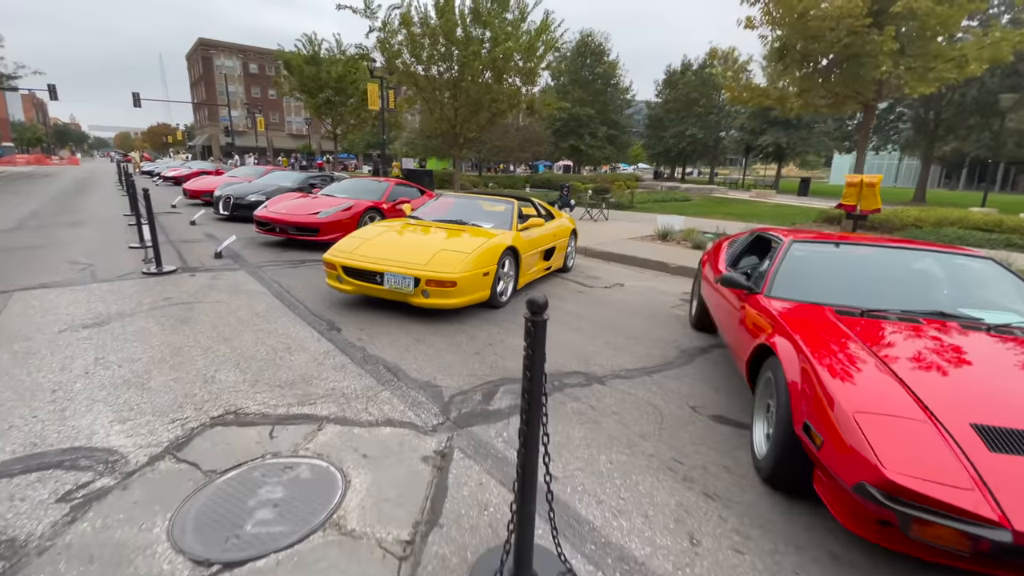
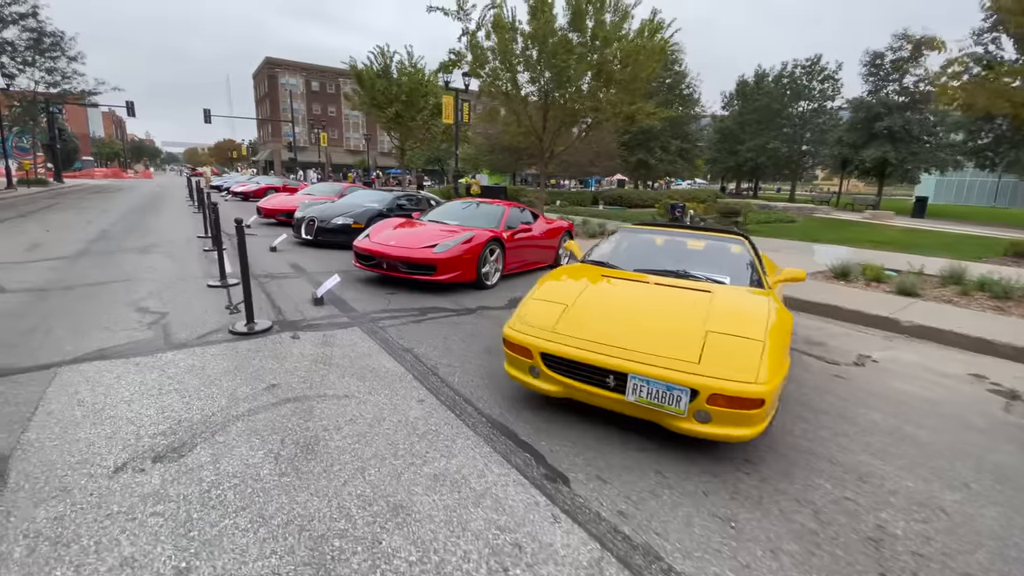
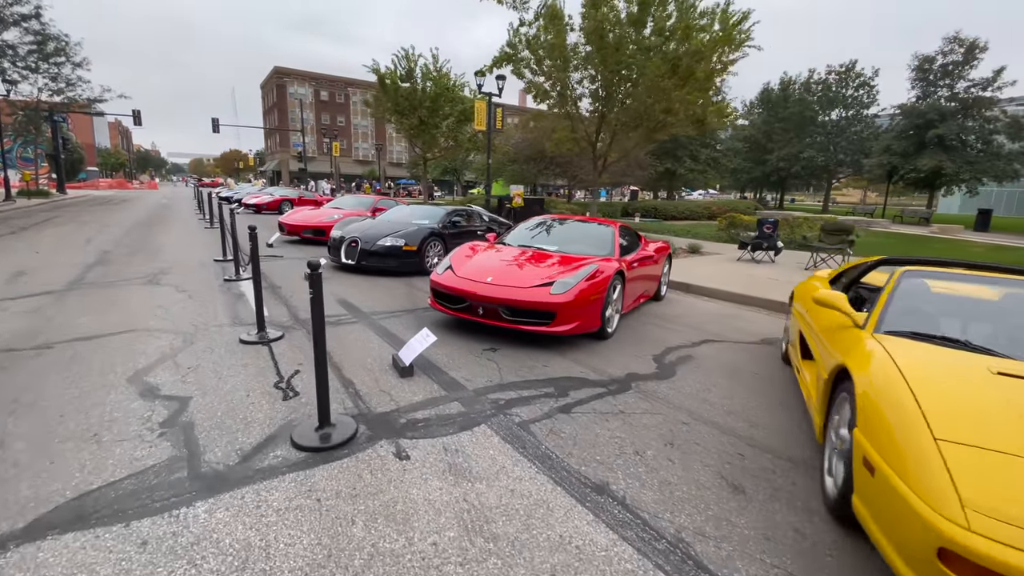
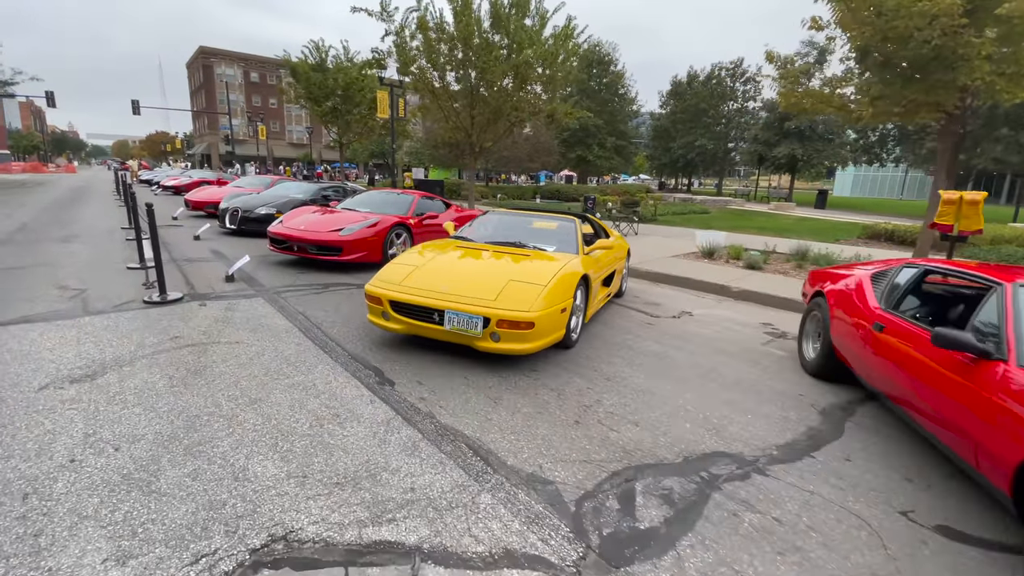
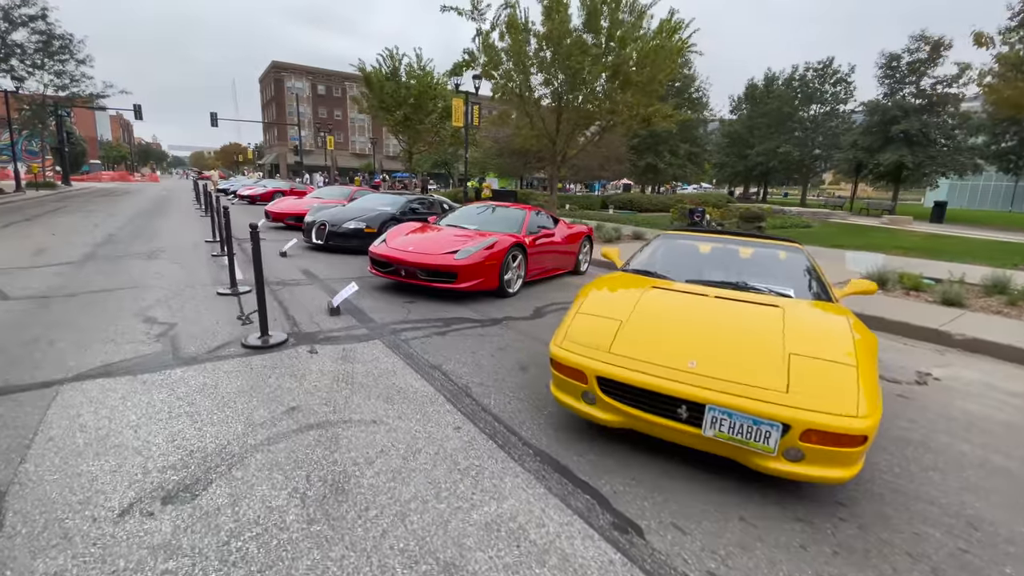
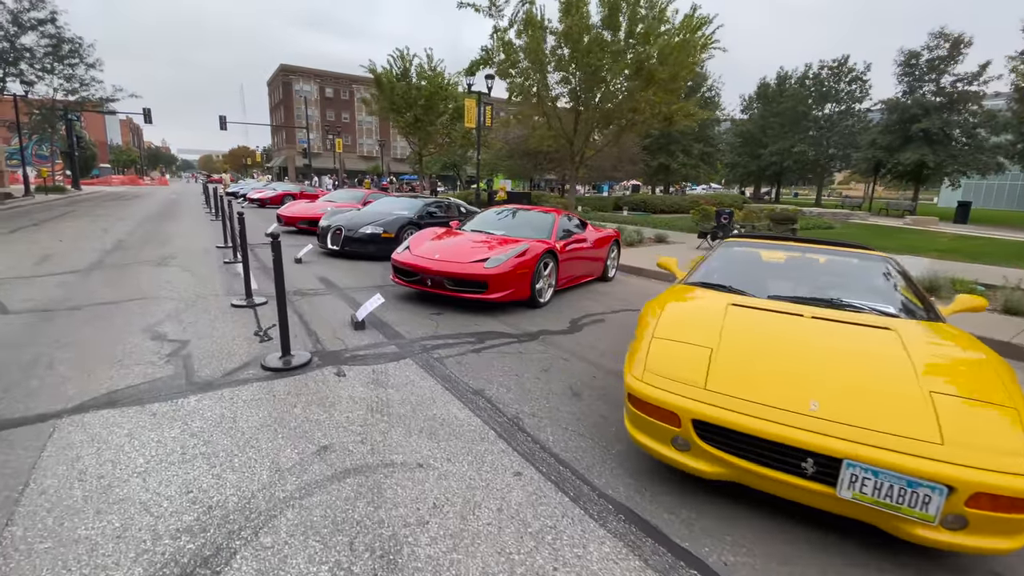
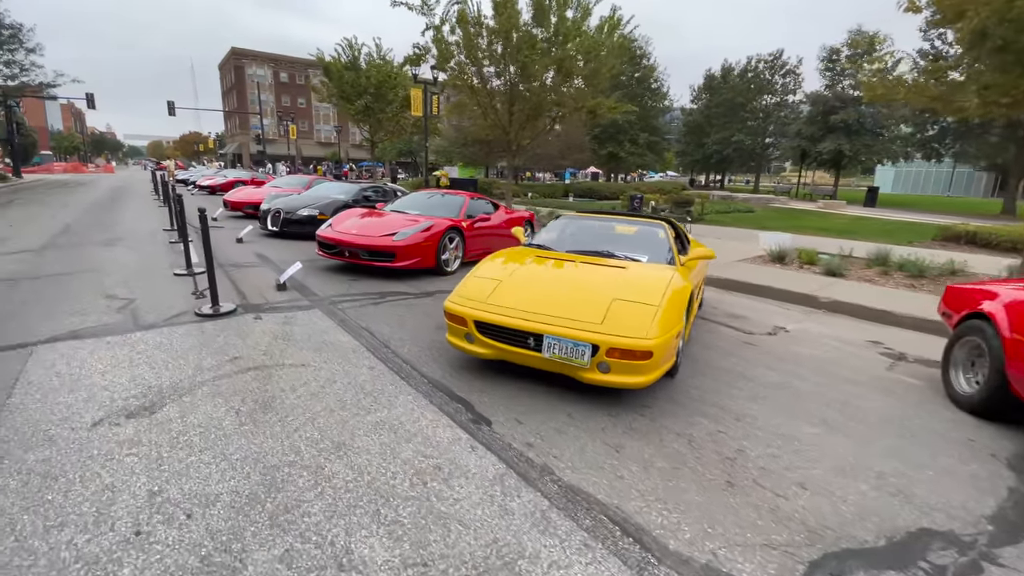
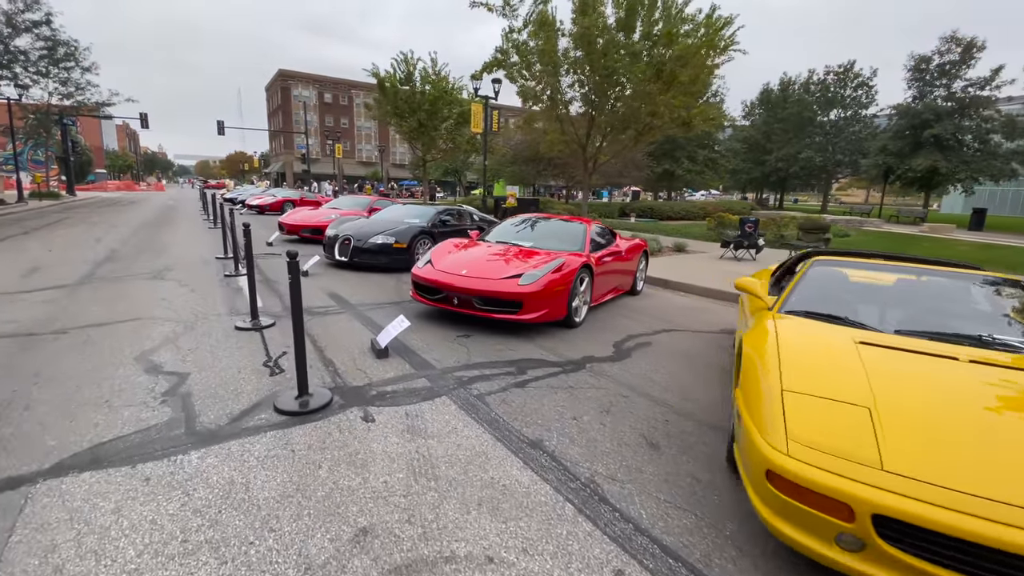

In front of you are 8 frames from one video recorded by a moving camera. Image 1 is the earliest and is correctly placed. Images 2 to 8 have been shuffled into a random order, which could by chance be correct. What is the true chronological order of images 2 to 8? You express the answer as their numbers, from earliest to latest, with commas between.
4, 7, 2, 5, 6, 8, 3
